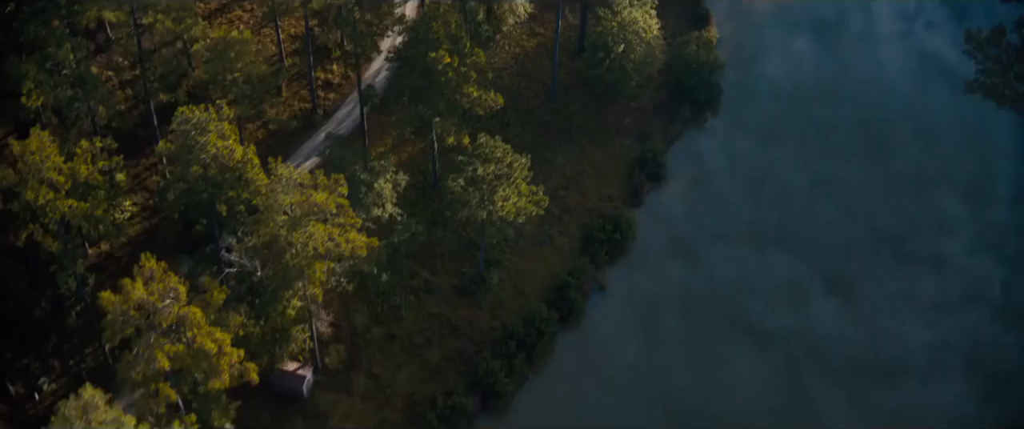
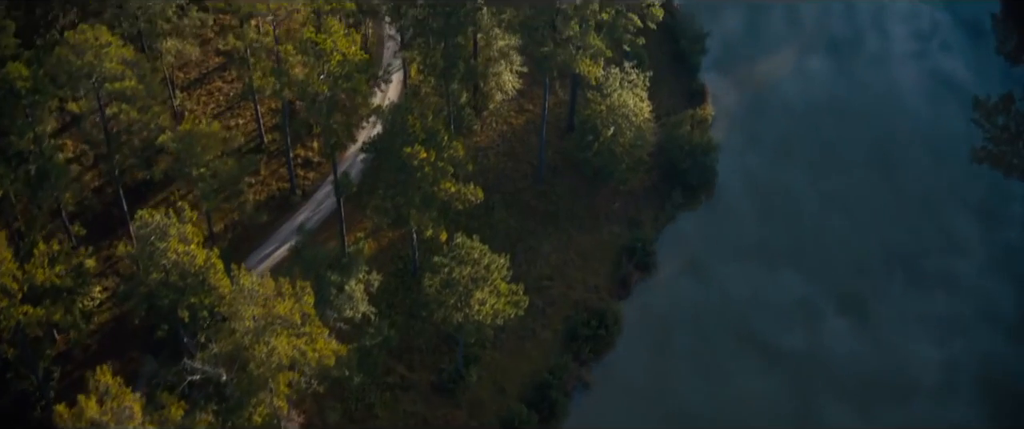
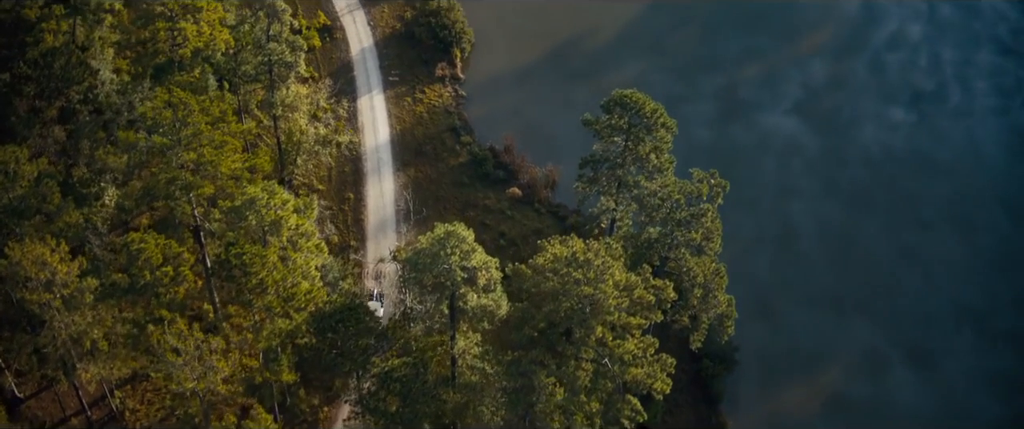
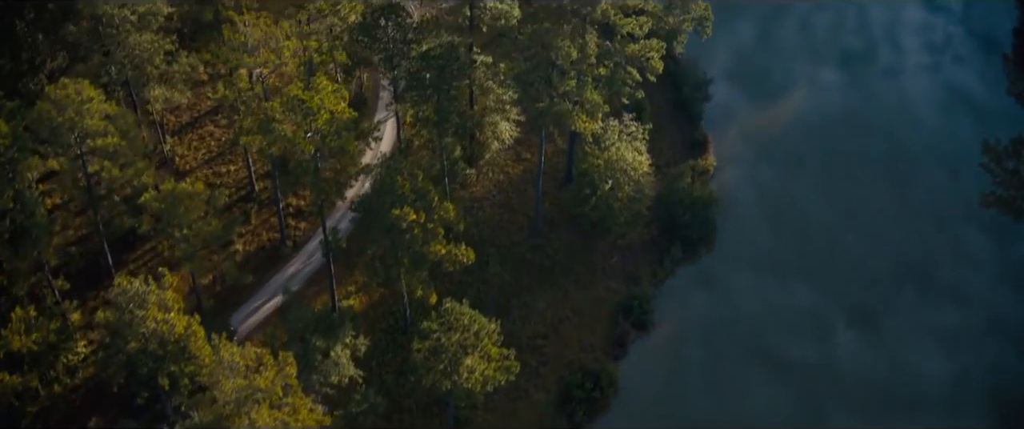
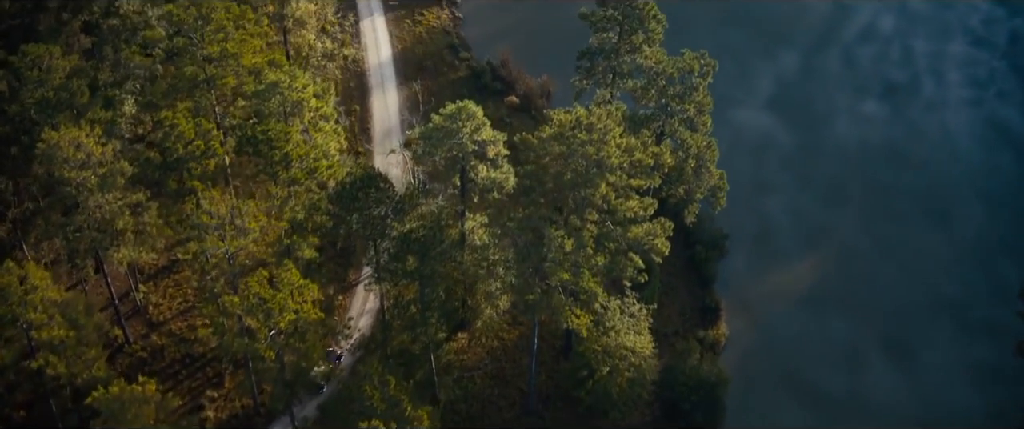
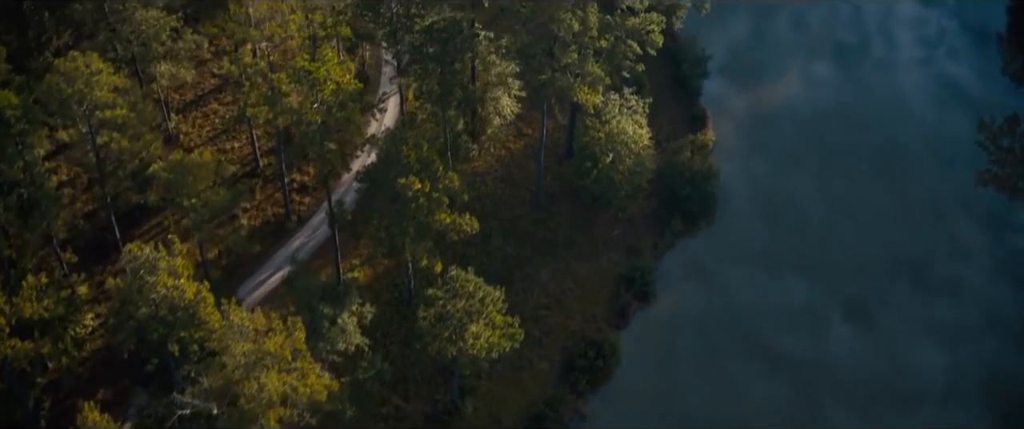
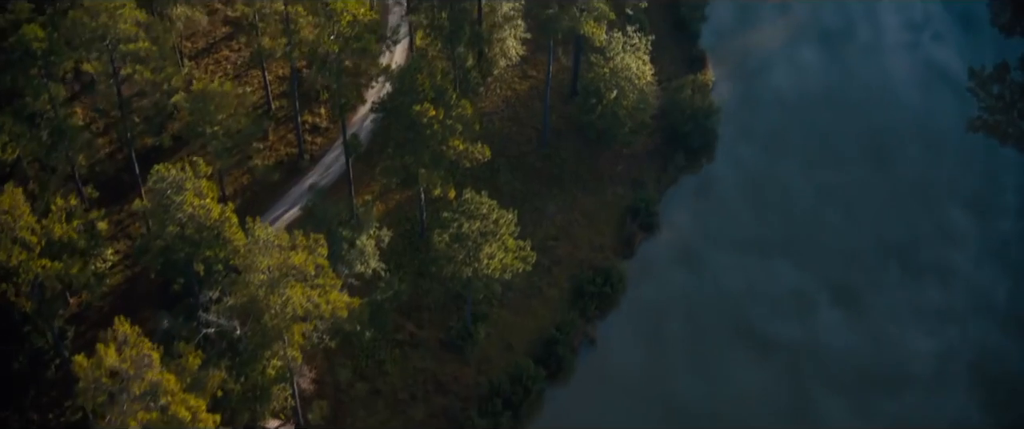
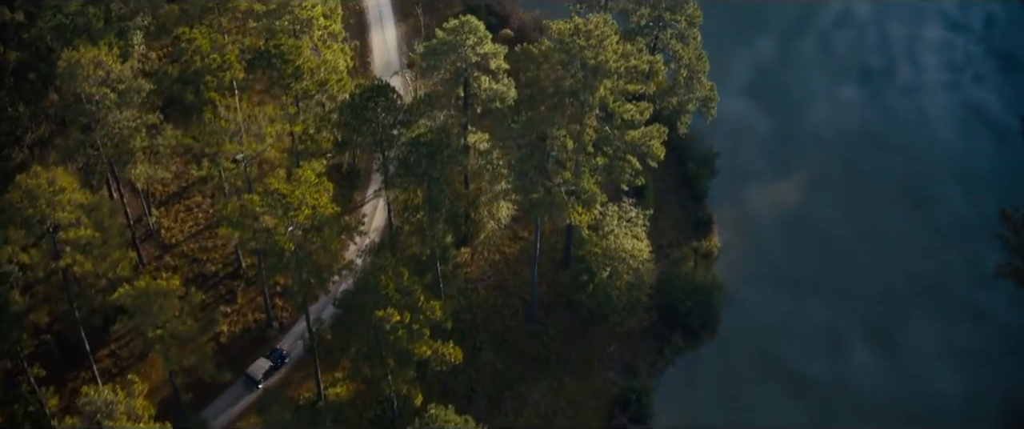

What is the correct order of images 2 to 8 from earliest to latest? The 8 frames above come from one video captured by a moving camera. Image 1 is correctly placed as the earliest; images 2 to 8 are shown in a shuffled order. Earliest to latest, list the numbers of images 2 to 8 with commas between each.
7, 2, 6, 4, 8, 5, 3
